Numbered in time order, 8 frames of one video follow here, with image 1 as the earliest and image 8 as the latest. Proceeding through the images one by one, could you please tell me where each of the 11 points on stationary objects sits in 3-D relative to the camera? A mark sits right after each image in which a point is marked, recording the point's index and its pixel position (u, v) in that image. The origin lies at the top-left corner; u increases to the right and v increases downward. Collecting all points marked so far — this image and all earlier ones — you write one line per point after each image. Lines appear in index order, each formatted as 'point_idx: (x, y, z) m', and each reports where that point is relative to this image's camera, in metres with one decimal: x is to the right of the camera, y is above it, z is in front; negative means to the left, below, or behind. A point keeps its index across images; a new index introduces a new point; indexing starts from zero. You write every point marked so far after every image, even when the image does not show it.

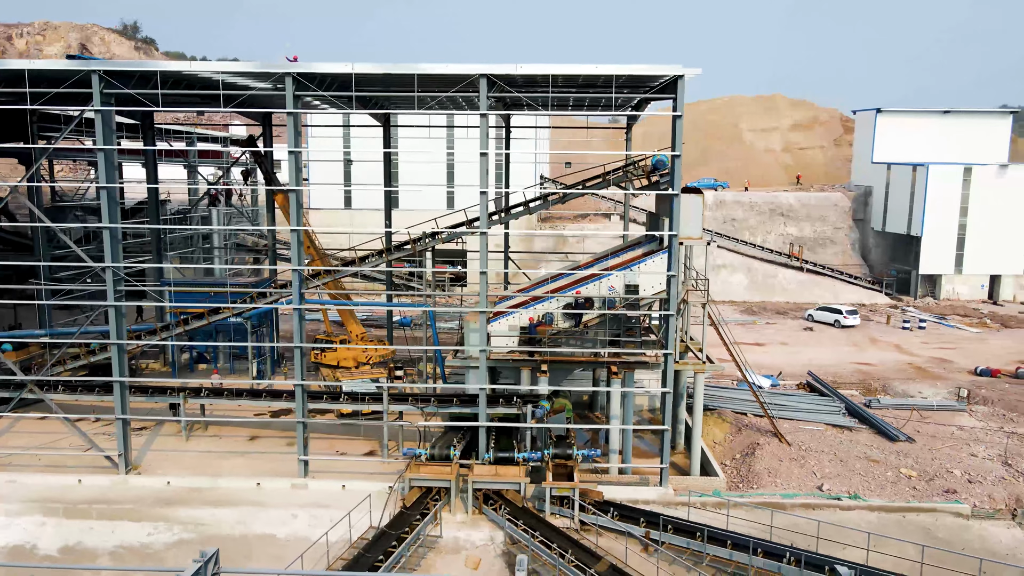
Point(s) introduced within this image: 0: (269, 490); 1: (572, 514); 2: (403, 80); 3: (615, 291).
0: (-4.4, -3.7, +13.3) m
1: (+1.0, -3.7, +12.0) m
2: (-1.8, +3.9, +13.6) m
3: (+2.1, -0.1, +14.7) m
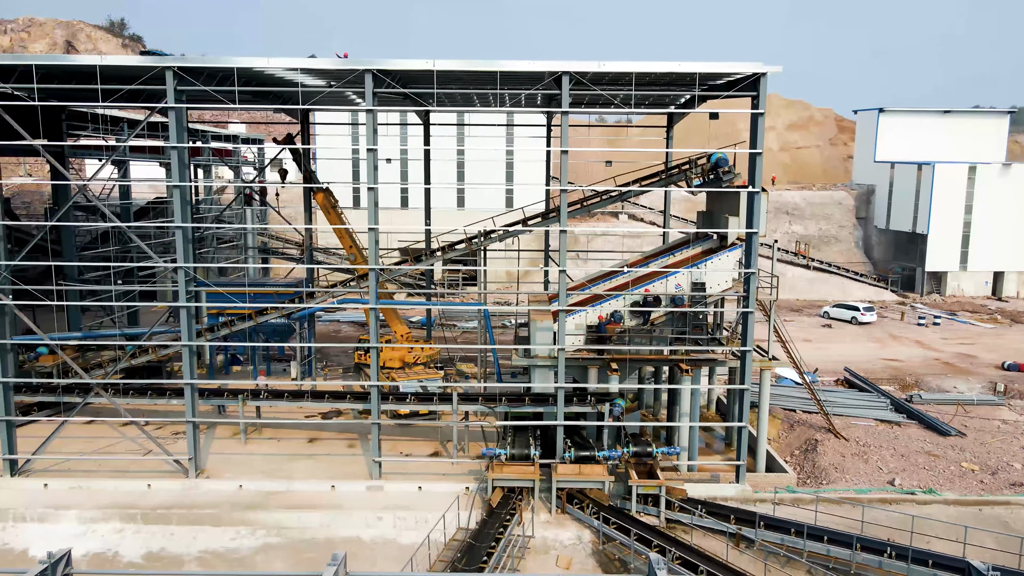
0: (-3.0, -3.7, +13.1) m
1: (+2.4, -3.7, +12.0) m
2: (-0.5, +3.9, +13.5) m
3: (+3.4, 0.0, +14.7) m
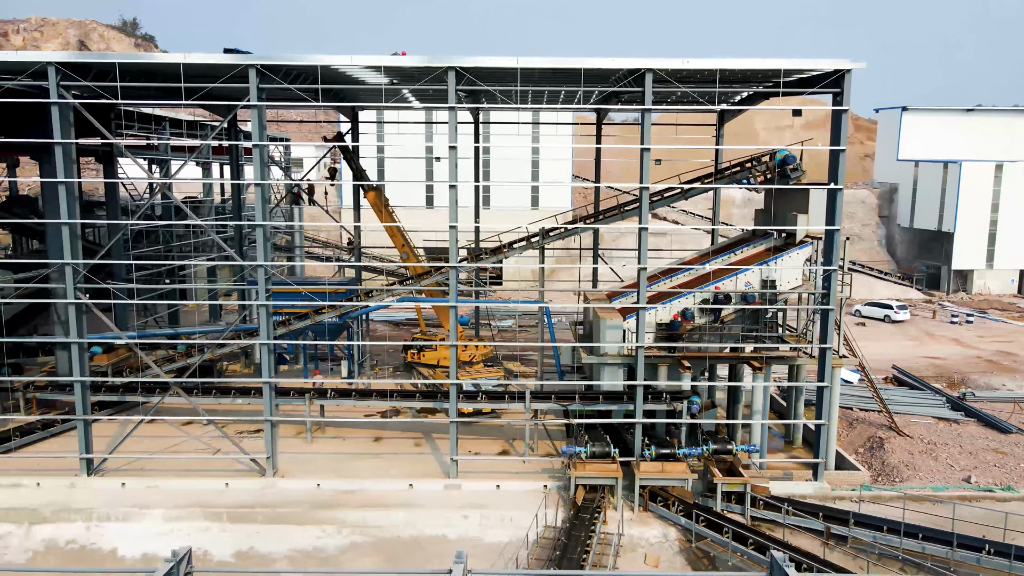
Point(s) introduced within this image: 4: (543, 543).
0: (-1.6, -3.7, +13.1) m
1: (+3.8, -3.7, +12.0) m
2: (+0.9, +3.9, +13.5) m
3: (+4.8, 0.0, +14.7) m
4: (+0.7, -4.0, +11.5) m
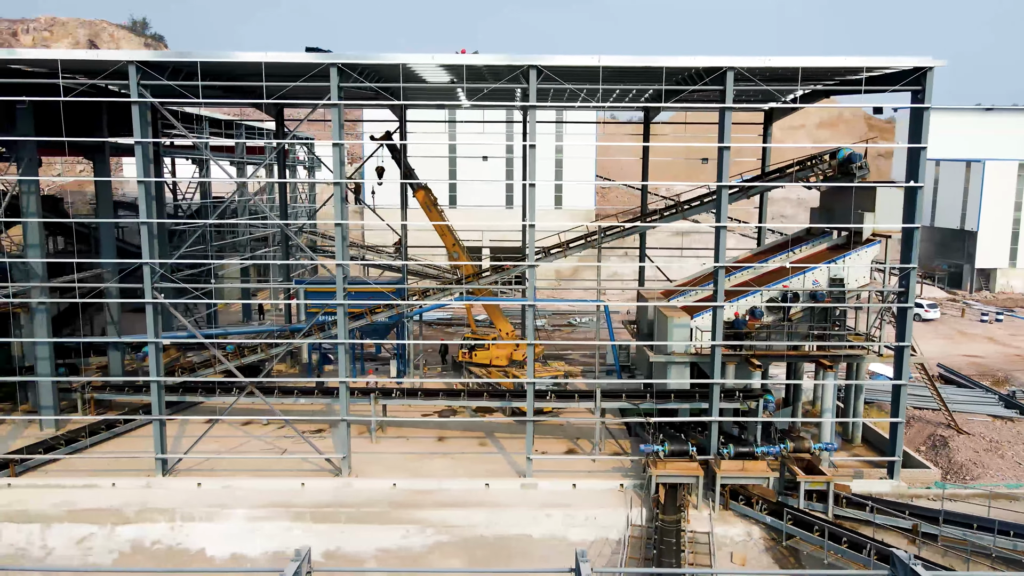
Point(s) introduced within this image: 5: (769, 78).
0: (-0.2, -3.6, +13.1) m
1: (+5.2, -3.6, +12.0) m
2: (+2.3, +3.9, +13.5) m
3: (+6.2, +0.1, +14.7) m
4: (+2.1, -4.0, +11.5) m
5: (+4.7, +3.9, +13.3) m
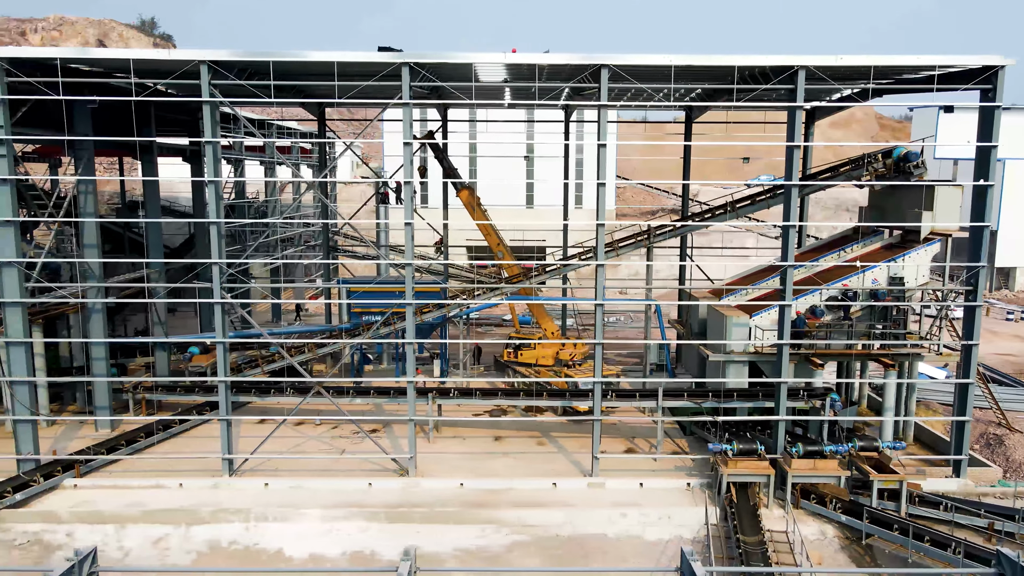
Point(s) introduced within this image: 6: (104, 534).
0: (+1.0, -3.6, +13.1) m
1: (+6.4, -3.6, +12.0) m
2: (+3.5, +4.0, +13.5) m
3: (+7.4, +0.1, +14.7) m
4: (+3.3, -4.0, +11.5) m
5: (+5.9, +3.9, +13.3) m
6: (-6.5, -3.9, +11.6) m
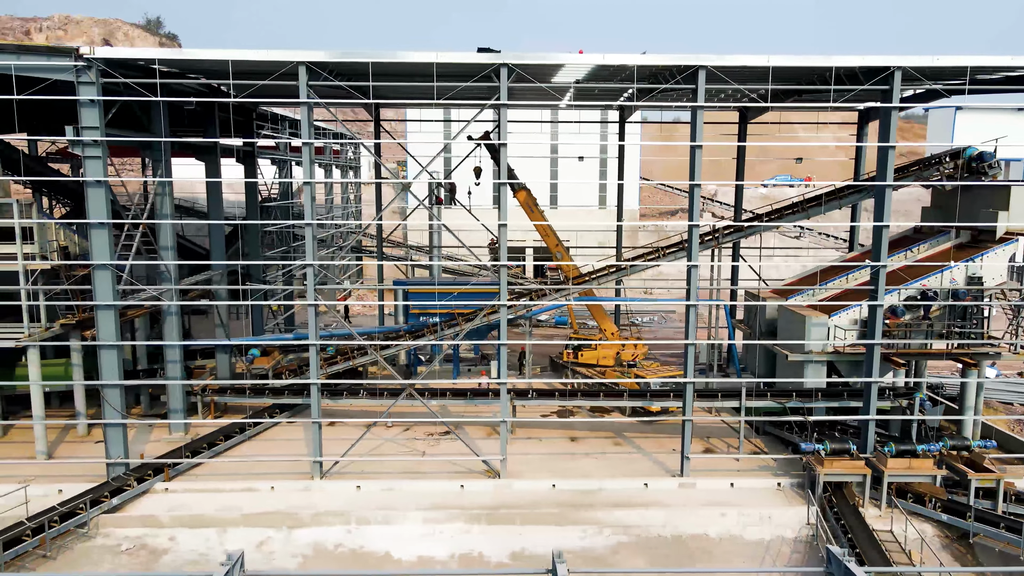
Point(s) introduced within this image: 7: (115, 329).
0: (+2.6, -3.6, +13.1) m
1: (+8.1, -3.6, +12.1) m
2: (+5.1, +3.9, +13.5) m
3: (+9.0, +0.1, +14.8) m
4: (+5.0, -4.0, +11.5) m
5: (+7.5, +3.9, +13.4) m
6: (-4.8, -4.0, +11.5) m
7: (-6.9, -0.7, +12.5) m
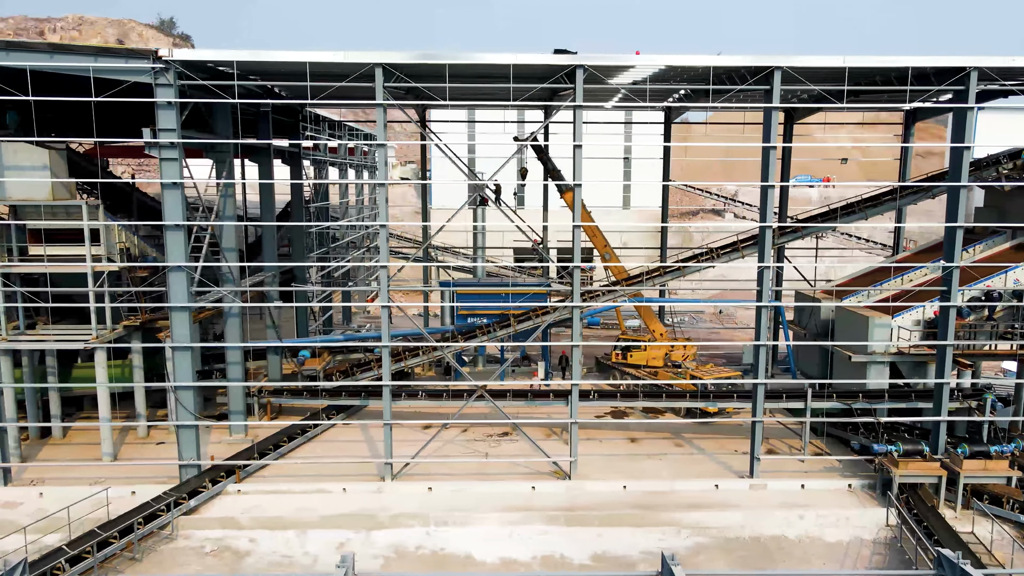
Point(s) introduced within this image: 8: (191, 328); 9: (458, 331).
0: (+3.9, -3.7, +13.1) m
1: (+9.4, -3.6, +12.1) m
2: (+6.4, +3.9, +13.5) m
3: (+10.3, +0.1, +14.7) m
4: (+6.3, -4.0, +11.5) m
5: (+8.8, +3.9, +13.4) m
6: (-3.6, -4.0, +11.5) m
7: (-5.6, -0.7, +12.5) m
8: (-5.6, -0.7, +12.6) m
9: (-1.4, -1.1, +18.9) m
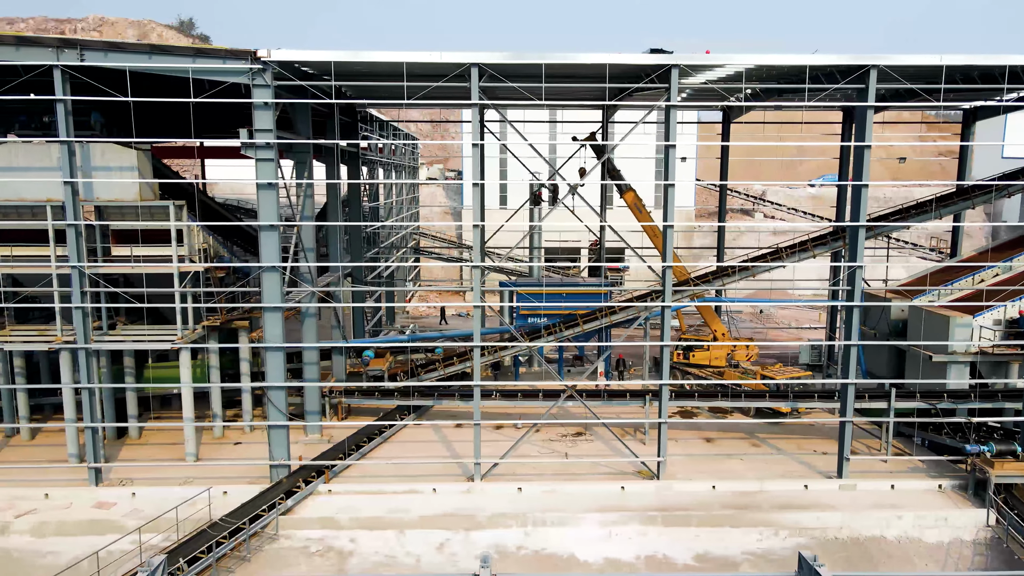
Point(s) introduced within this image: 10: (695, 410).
0: (+5.5, -3.7, +13.1) m
1: (+11.0, -3.6, +12.0) m
2: (+8.0, +3.9, +13.5) m
3: (+11.9, +0.1, +14.7) m
4: (+7.9, -4.0, +11.4) m
5: (+10.4, +3.9, +13.3) m
6: (-2.0, -4.0, +11.5) m
7: (-4.0, -0.7, +12.6) m
8: (-4.0, -0.7, +12.6) m
9: (+0.2, -1.1, +18.9) m
10: (+4.3, -2.9, +17.0) m
